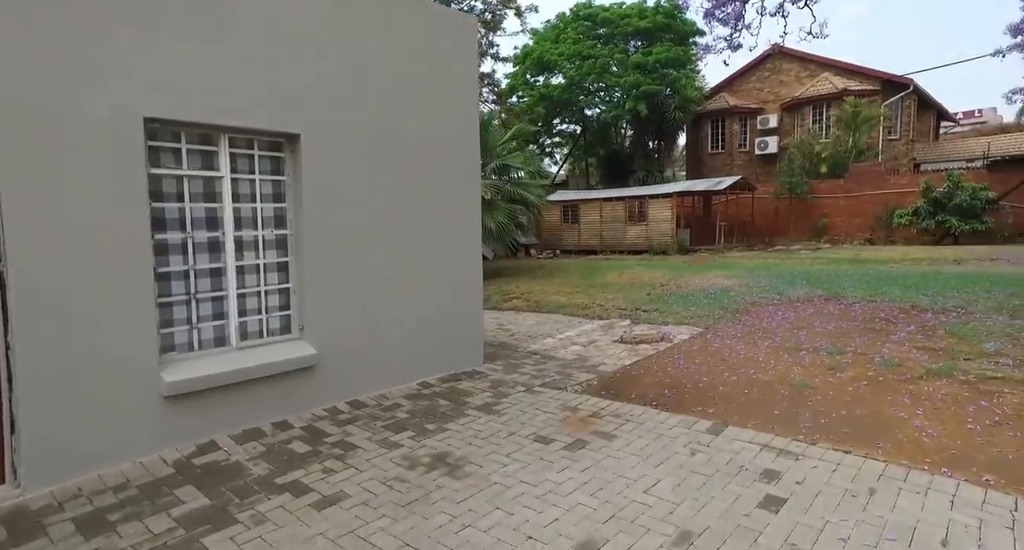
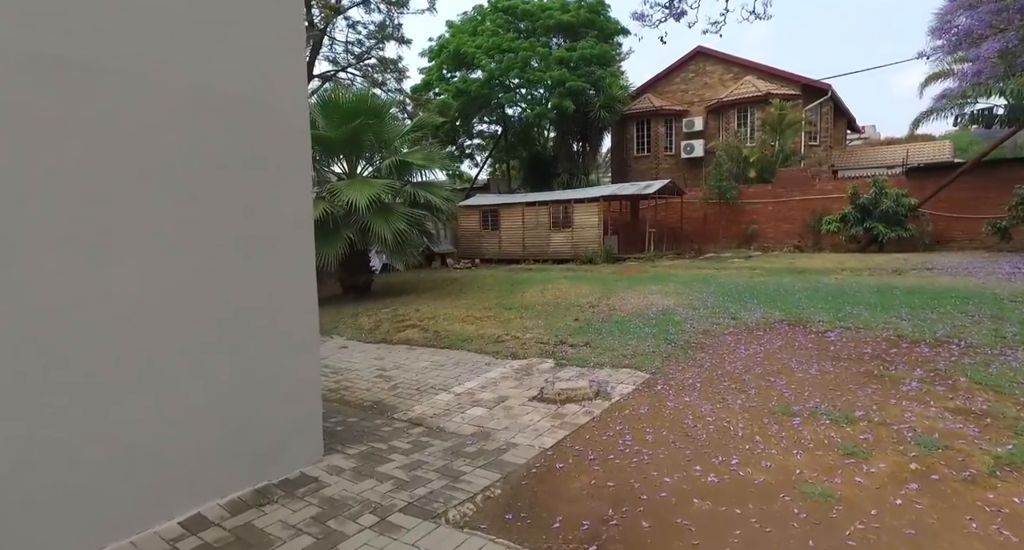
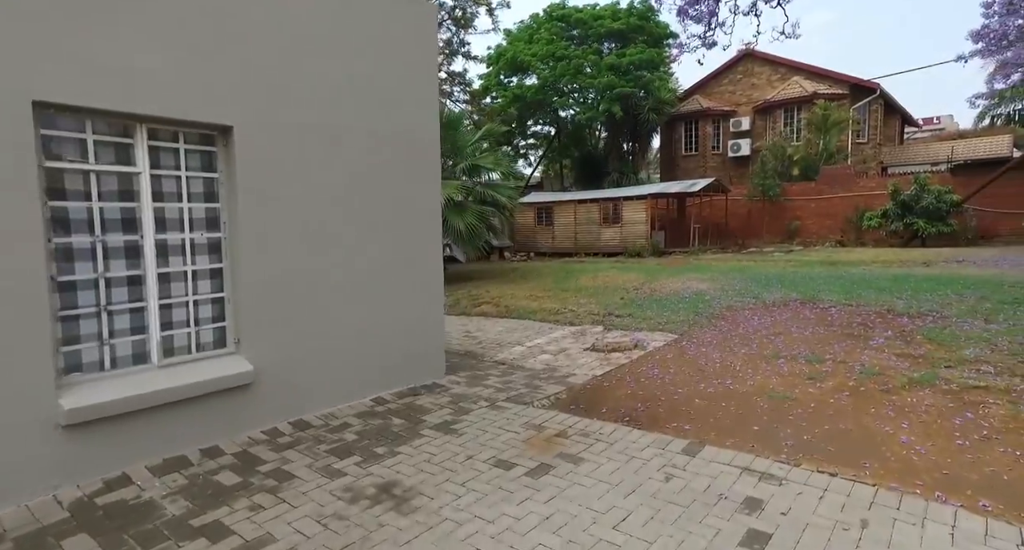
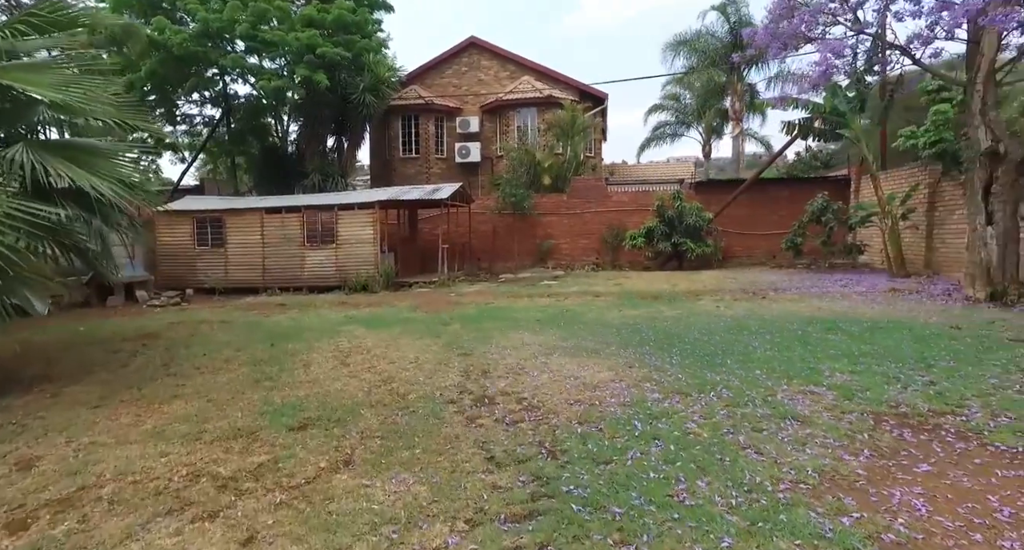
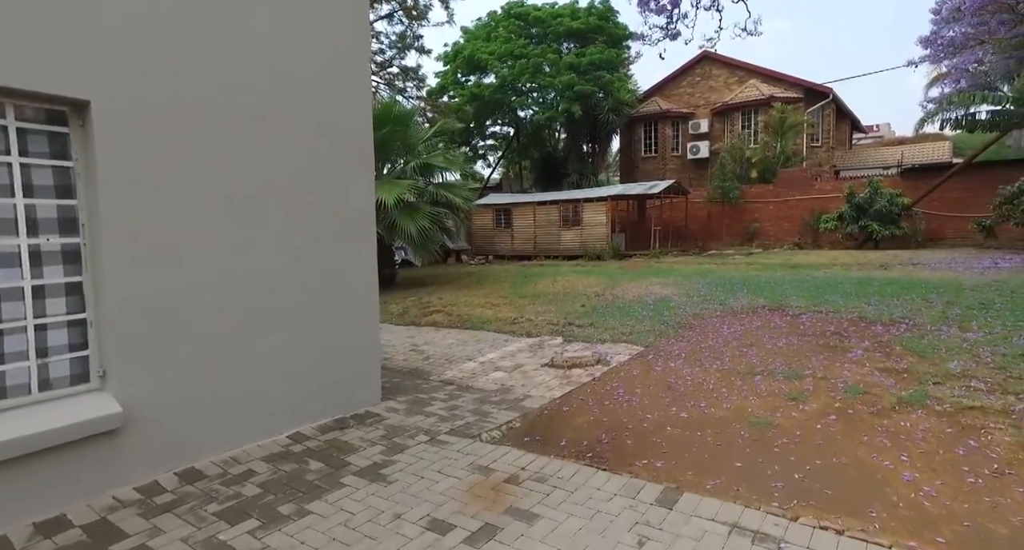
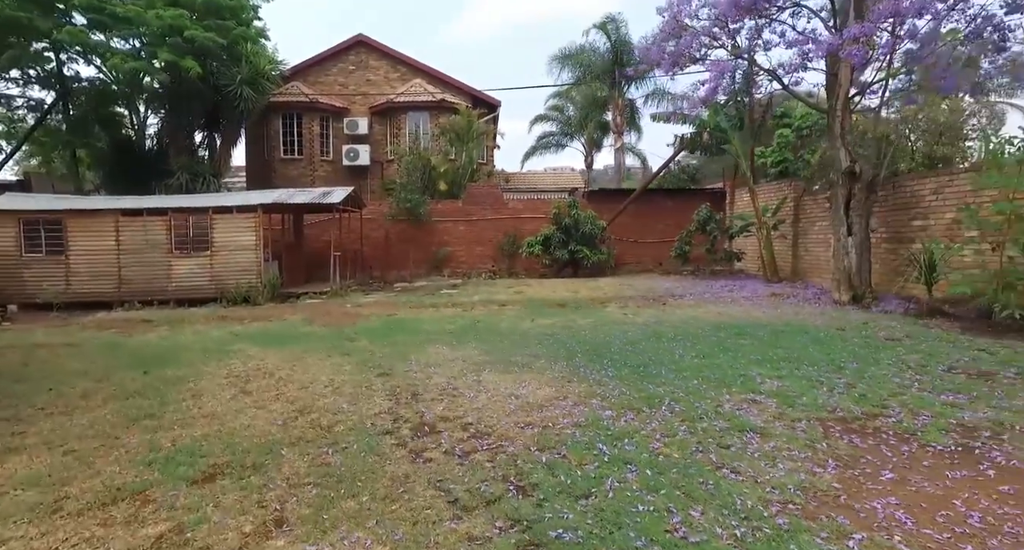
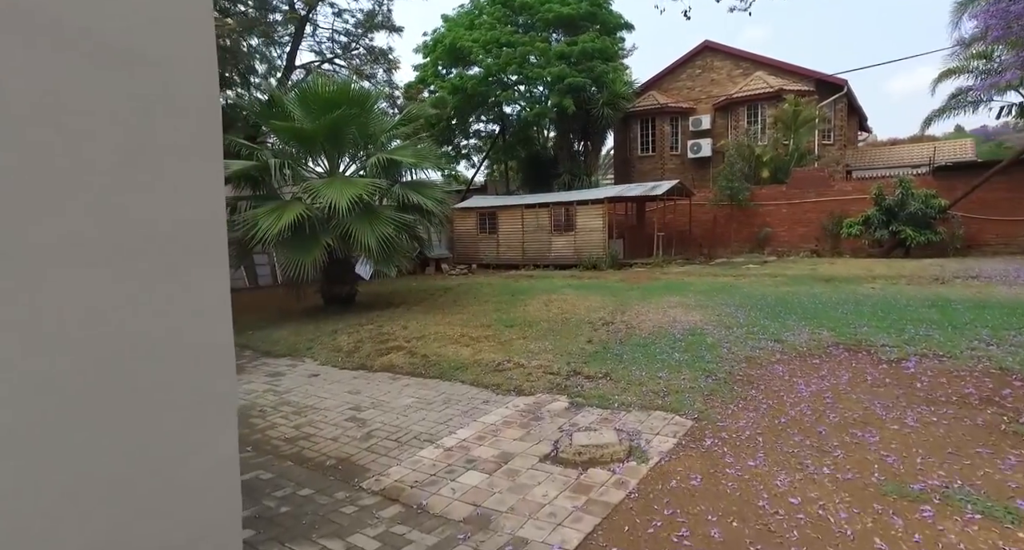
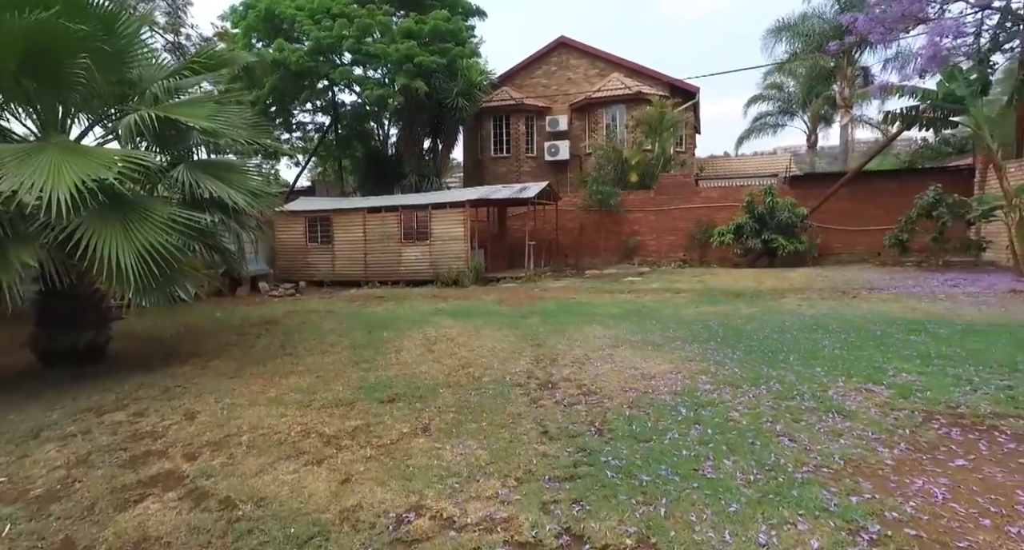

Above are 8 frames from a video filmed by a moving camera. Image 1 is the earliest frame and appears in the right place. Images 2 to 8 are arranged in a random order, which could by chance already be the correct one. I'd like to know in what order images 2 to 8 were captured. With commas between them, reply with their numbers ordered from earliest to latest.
3, 5, 2, 7, 8, 4, 6
